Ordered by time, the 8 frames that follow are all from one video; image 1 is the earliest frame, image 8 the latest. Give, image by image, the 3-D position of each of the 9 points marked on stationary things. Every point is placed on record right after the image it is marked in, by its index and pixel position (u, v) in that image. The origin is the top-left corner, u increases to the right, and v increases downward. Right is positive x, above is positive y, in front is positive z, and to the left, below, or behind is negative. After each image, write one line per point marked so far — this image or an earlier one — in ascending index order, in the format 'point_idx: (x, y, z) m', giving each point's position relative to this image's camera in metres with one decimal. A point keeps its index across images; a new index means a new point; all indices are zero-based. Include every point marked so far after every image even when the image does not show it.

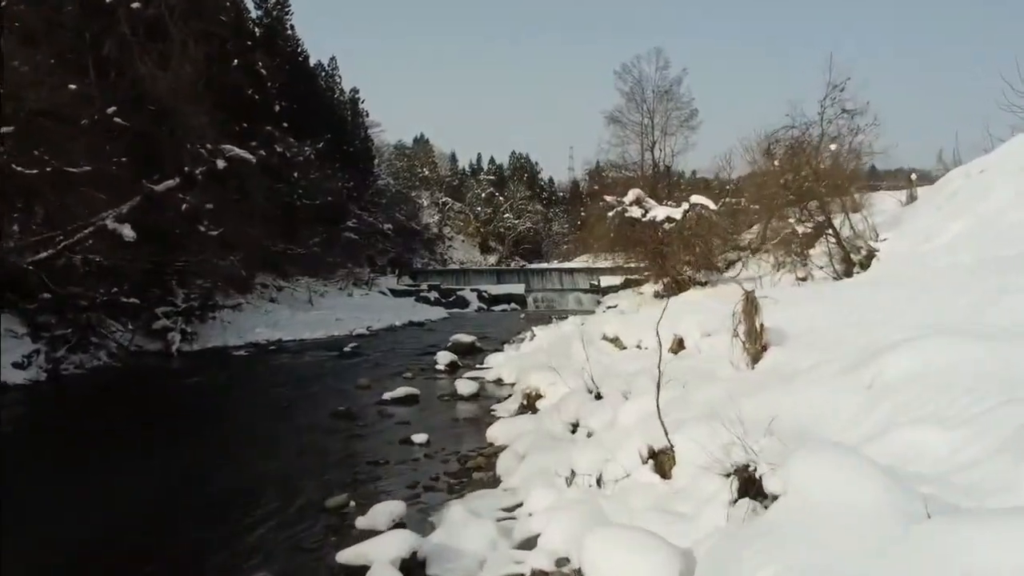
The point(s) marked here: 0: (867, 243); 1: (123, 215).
0: (+3.7, +0.5, +13.9) m
1: (-4.6, +0.9, +15.6) m
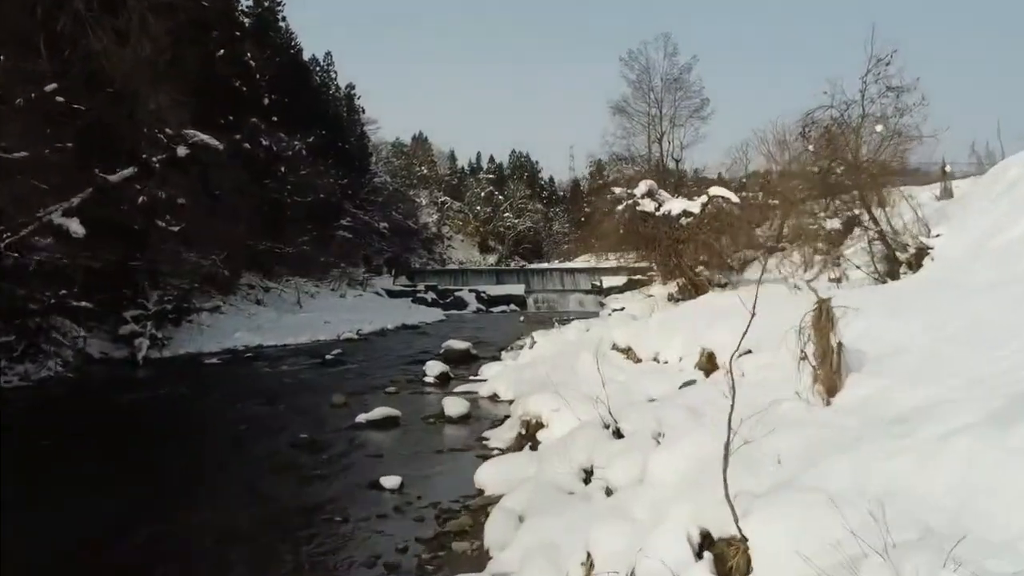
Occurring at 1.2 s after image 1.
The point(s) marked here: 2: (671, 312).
0: (+3.7, +0.5, +12.1) m
1: (-4.6, +0.9, +13.9) m
2: (+1.6, -0.3, +13.8) m
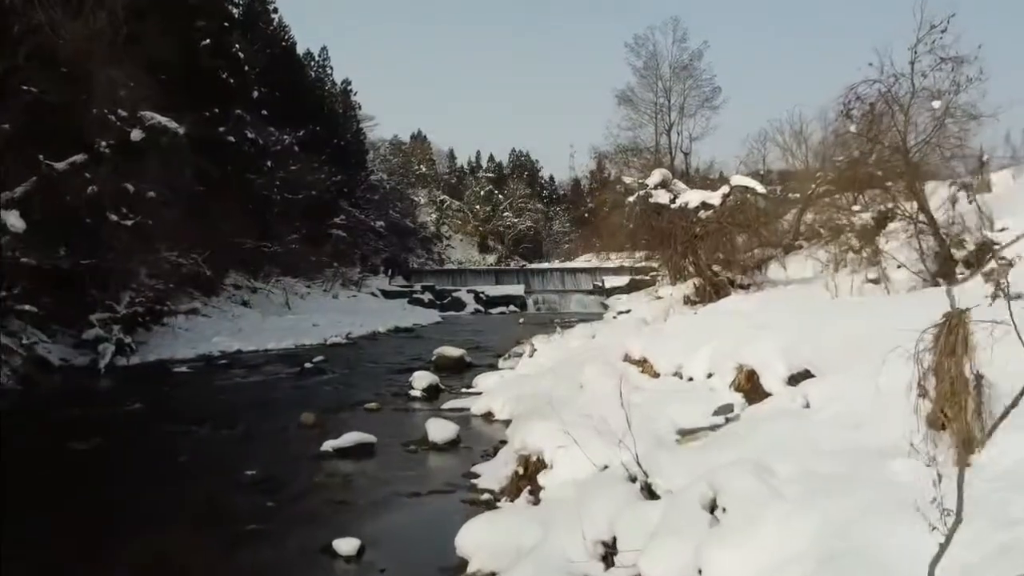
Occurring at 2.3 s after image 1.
0: (+3.7, +0.4, +10.5) m
1: (-4.7, +0.8, +12.3) m
2: (+1.6, -0.3, +12.2) m
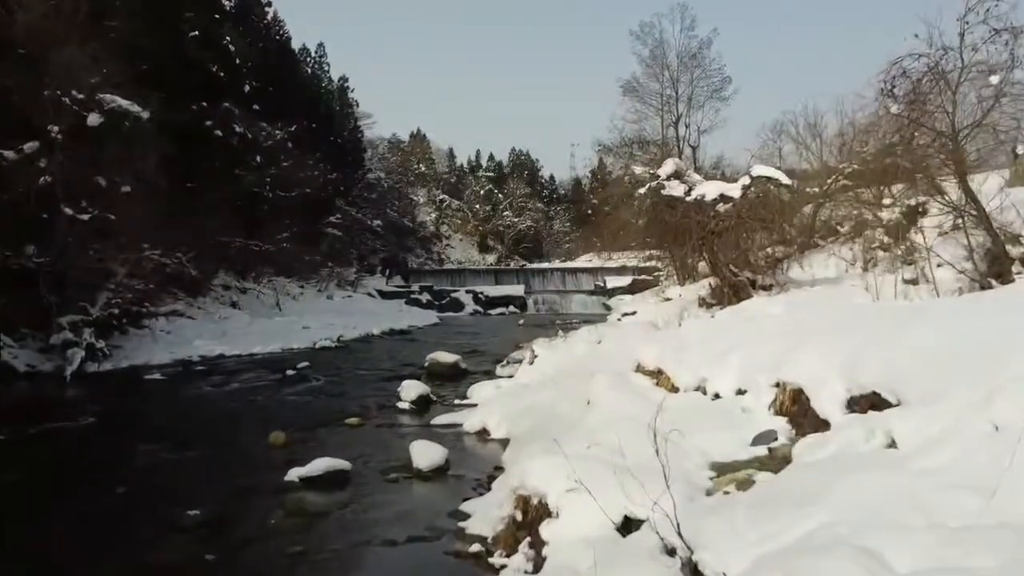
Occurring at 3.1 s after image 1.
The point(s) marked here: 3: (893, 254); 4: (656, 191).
0: (+3.7, +0.4, +9.3) m
1: (-4.7, +0.8, +11.1) m
2: (+1.6, -0.3, +11.0) m
3: (+3.8, +0.3, +13.3) m
4: (+1.4, +1.0, +12.8) m
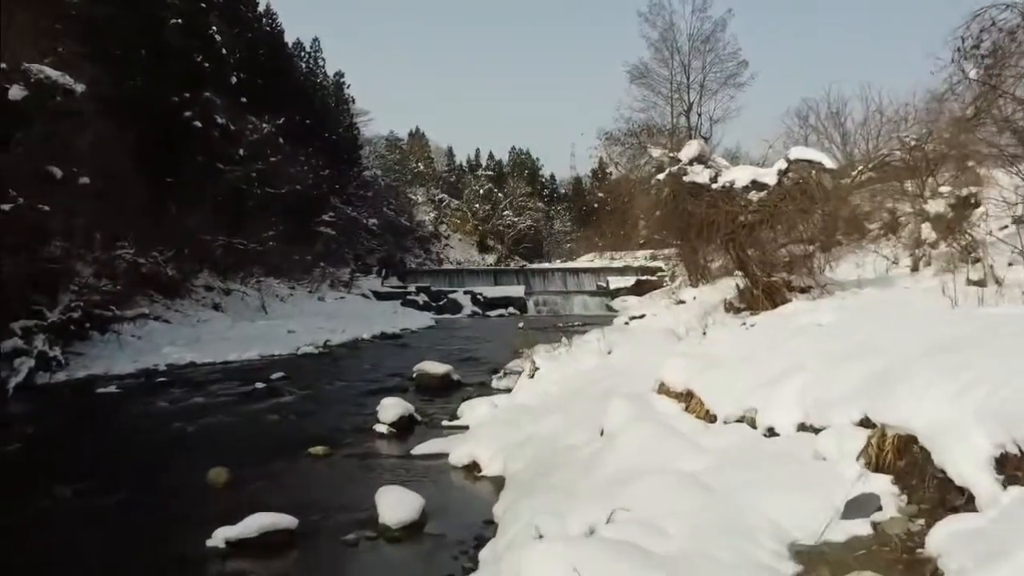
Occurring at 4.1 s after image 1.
0: (+3.7, +0.4, +7.7) m
1: (-4.7, +0.8, +9.4) m
2: (+1.6, -0.3, +9.3) m
3: (+3.8, +0.3, +11.6) m
4: (+1.4, +0.9, +11.1) m
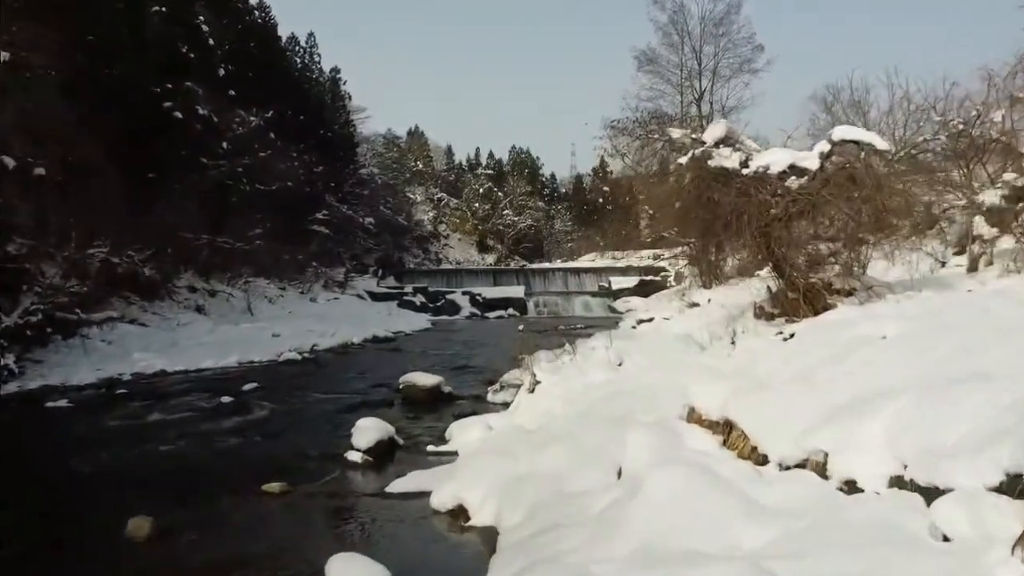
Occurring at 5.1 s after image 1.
0: (+3.6, +0.4, +6.2) m
1: (-4.7, +0.8, +8.0) m
2: (+1.6, -0.3, +7.9) m
3: (+3.8, +0.3, +10.1) m
4: (+1.4, +0.9, +9.6) m
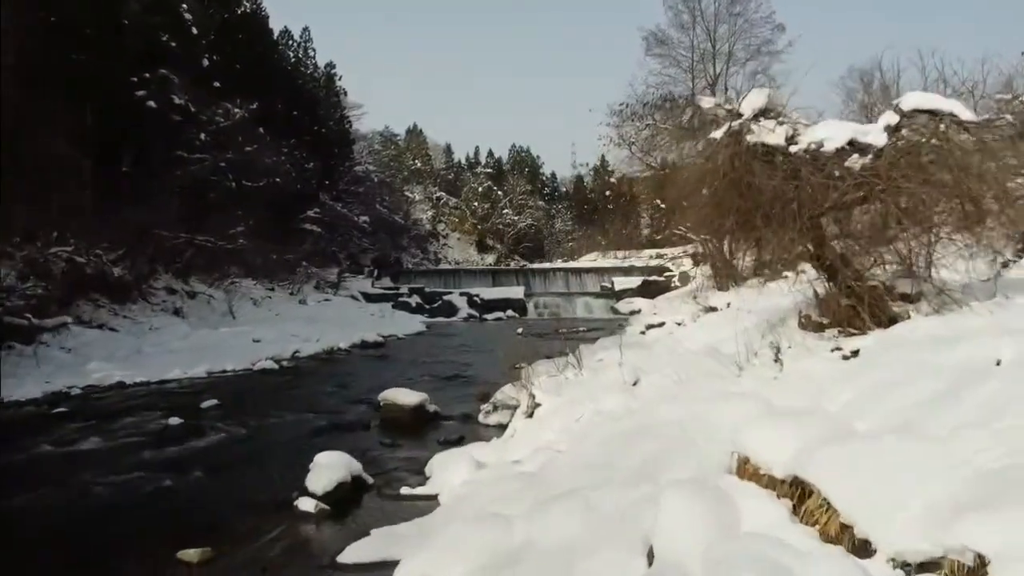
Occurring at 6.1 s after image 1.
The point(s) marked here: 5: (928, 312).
0: (+3.6, +0.4, +4.5) m
1: (-4.8, +0.8, +6.3) m
2: (+1.5, -0.4, +6.2) m
3: (+3.8, +0.3, +8.5) m
4: (+1.3, +0.9, +8.0) m
5: (+2.2, -0.1, +7.1) m
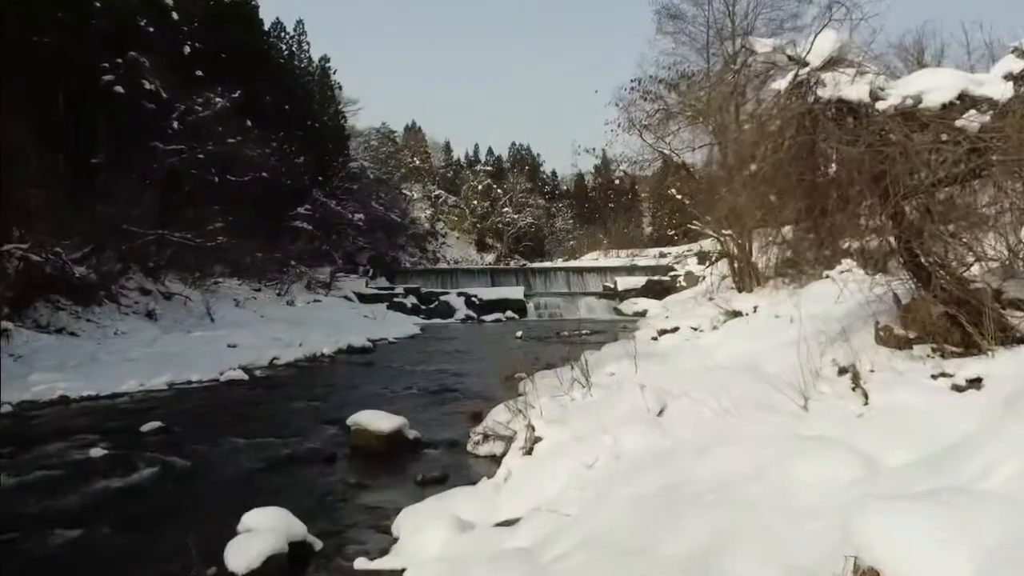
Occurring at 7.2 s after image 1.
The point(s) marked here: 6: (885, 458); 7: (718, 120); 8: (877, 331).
0: (+3.6, +0.3, +2.8) m
1: (-4.8, +0.7, +4.5) m
2: (+1.5, -0.4, +4.5) m
3: (+3.7, +0.3, +6.7) m
4: (+1.3, +0.9, +6.2) m
5: (+2.1, -0.1, +5.4) m
6: (+1.2, -0.5, +4.0) m
7: (+1.8, +1.7, +13.6) m
8: (+1.7, -0.2, +6.5) m
